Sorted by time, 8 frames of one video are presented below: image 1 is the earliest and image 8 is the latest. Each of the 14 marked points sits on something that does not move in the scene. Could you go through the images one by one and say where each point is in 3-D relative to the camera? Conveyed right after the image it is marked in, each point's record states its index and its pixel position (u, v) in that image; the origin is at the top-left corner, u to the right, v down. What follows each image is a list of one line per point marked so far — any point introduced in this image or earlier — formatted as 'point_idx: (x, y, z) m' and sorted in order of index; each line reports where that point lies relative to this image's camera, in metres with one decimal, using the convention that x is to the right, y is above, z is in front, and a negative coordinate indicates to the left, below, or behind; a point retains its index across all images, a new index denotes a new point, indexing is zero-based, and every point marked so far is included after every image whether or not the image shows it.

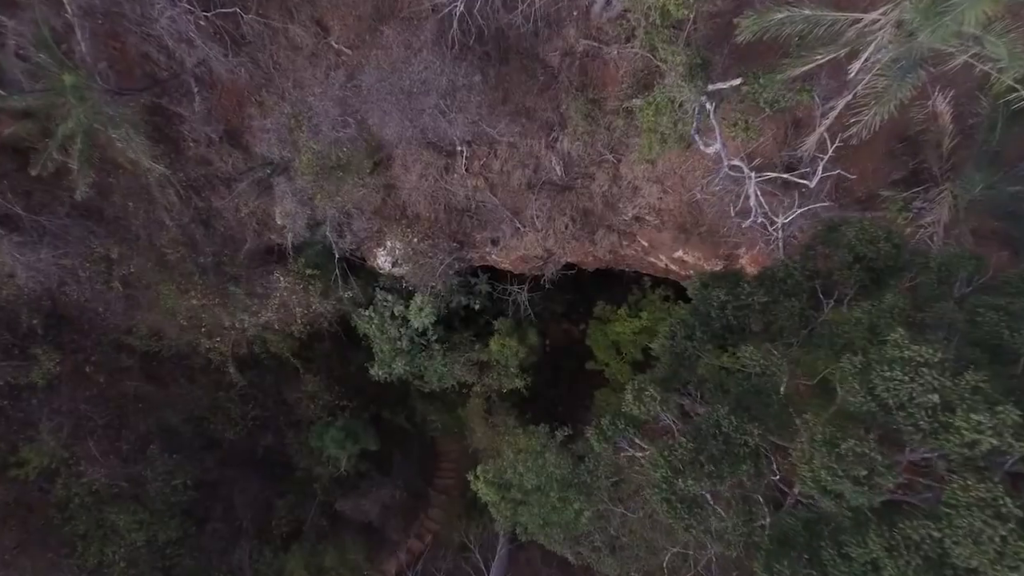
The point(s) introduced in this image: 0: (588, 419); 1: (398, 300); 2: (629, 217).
0: (+2.7, -4.4, +11.5) m
1: (-3.5, -0.4, +10.6) m
2: (+3.3, +2.0, +9.8) m
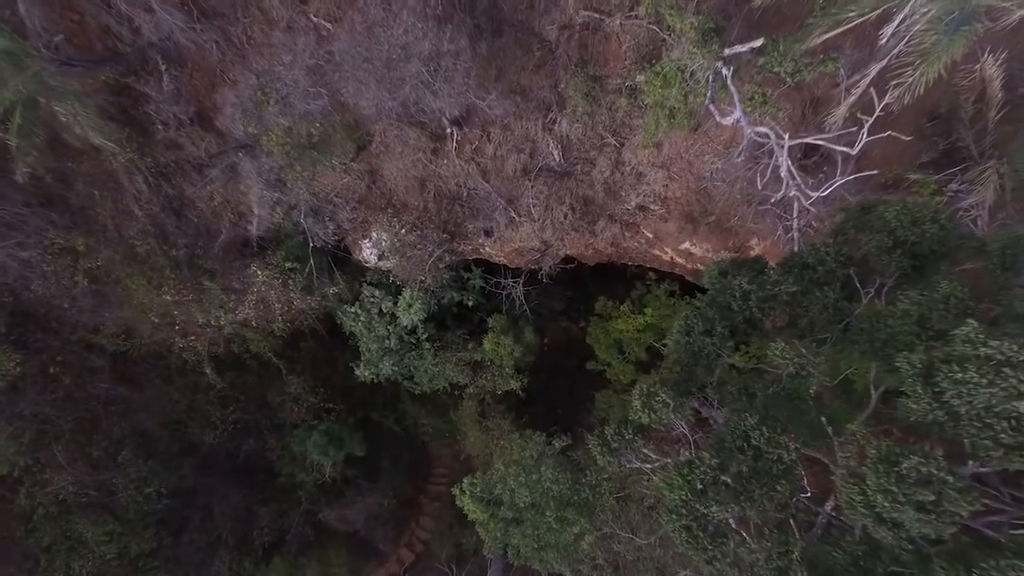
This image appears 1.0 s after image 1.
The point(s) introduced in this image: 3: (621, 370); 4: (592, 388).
0: (+2.5, -4.3, +10.8) m
1: (-3.6, -0.2, +10.0) m
2: (+3.2, +2.2, +9.1) m
3: (+3.2, -2.4, +10.1) m
4: (+2.5, -3.2, +11.2) m
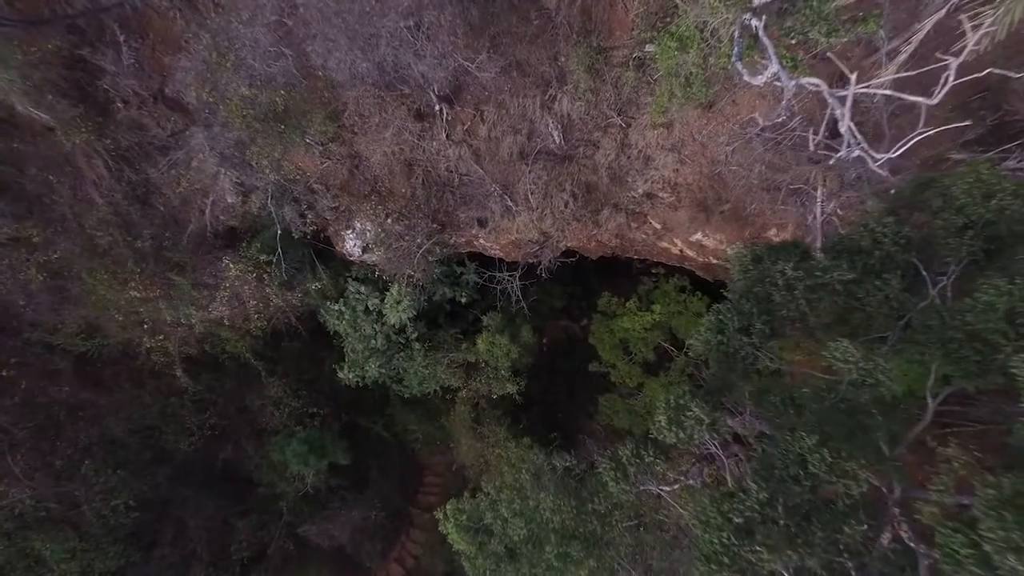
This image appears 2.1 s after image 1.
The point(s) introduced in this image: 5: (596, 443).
0: (+2.4, -4.2, +10.0) m
1: (-3.7, -0.1, +9.2) m
2: (+3.1, +2.3, +8.4) m
3: (+3.1, -2.3, +9.3) m
4: (+2.4, -3.1, +10.4) m
5: (+2.4, -4.5, +9.8) m
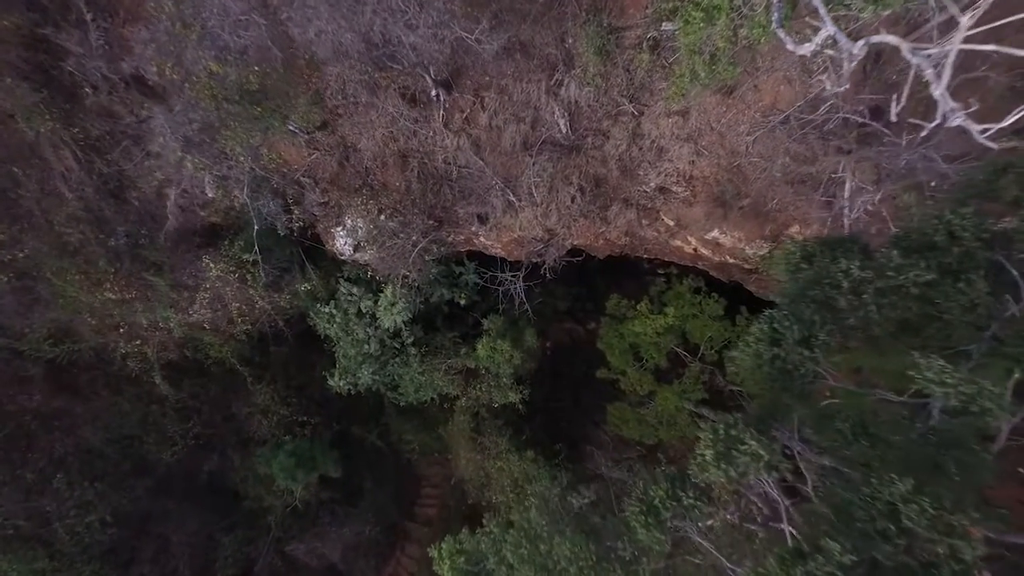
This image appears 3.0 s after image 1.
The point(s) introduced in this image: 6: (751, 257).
0: (+2.5, -4.2, +9.4) m
1: (-3.7, -0.1, +8.6) m
2: (+3.1, +2.3, +7.8) m
3: (+3.2, -2.3, +8.7) m
4: (+2.5, -3.1, +9.8) m
5: (+2.5, -4.5, +9.2) m
6: (+5.5, +0.7, +8.0) m
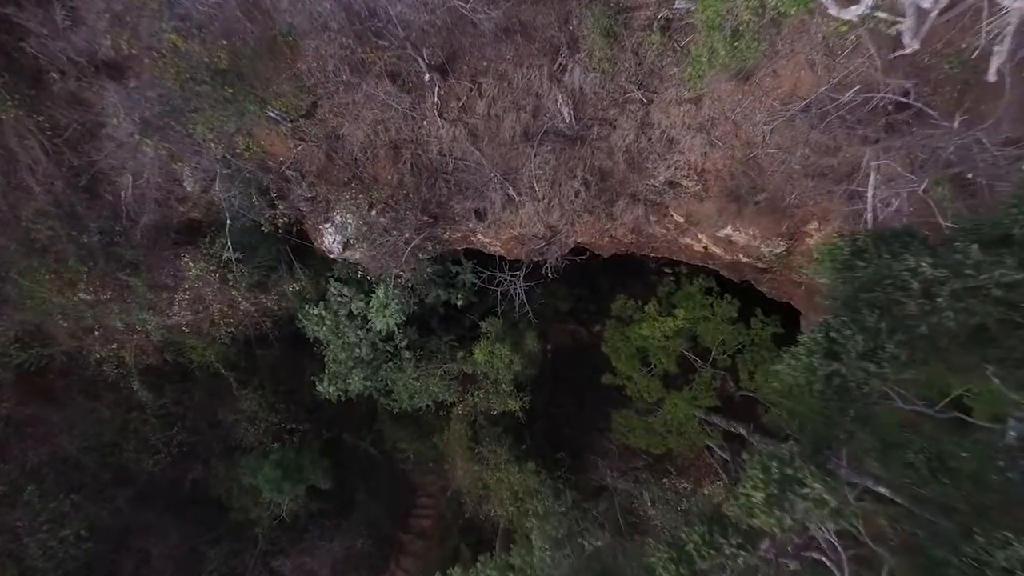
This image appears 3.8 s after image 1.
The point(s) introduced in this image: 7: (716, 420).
0: (+2.5, -4.2, +8.9) m
1: (-3.7, -0.1, +8.1) m
2: (+3.1, +2.3, +7.3) m
3: (+3.2, -2.3, +8.2) m
4: (+2.5, -3.1, +9.3) m
5: (+2.5, -4.5, +8.7) m
6: (+5.5, +0.7, +7.5) m
7: (+4.8, -3.1, +8.1) m
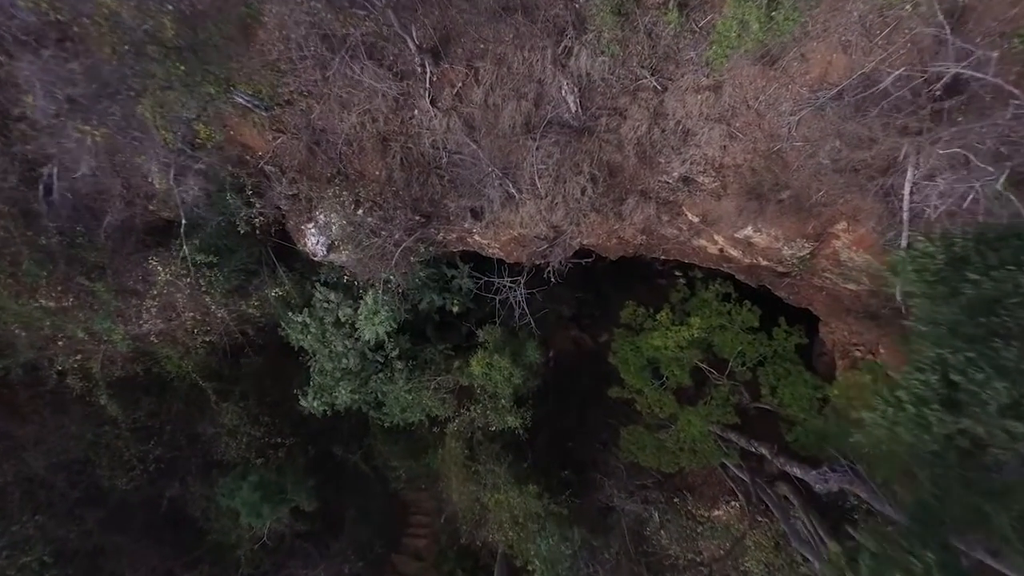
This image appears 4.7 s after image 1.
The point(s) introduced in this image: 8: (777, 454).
0: (+2.5, -4.3, +8.3) m
1: (-3.7, -0.3, +7.4) m
2: (+3.1, +2.2, +6.6) m
3: (+3.2, -2.5, +7.6) m
4: (+2.5, -3.2, +8.7) m
5: (+2.5, -4.7, +8.1) m
6: (+5.5, +0.6, +6.8) m
7: (+4.8, -3.2, +7.5) m
8: (+5.5, -3.5, +7.1) m
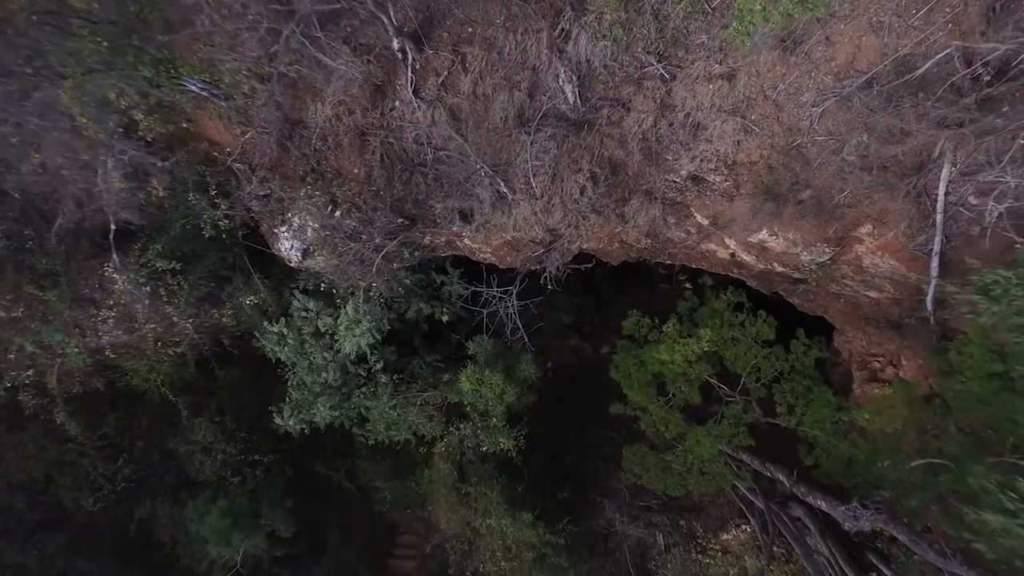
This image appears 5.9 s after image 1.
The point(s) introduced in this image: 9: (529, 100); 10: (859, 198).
0: (+2.3, -4.5, +7.7) m
1: (-3.8, -0.4, +6.8) m
2: (+3.0, +2.0, +6.0) m
3: (+3.0, -2.6, +7.0) m
4: (+2.3, -3.4, +8.1) m
5: (+2.3, -4.8, +7.5) m
6: (+5.4, +0.4, +6.2) m
7: (+4.7, -3.4, +6.9) m
8: (+5.4, -3.7, +6.5) m
9: (+0.3, +3.1, +5.7) m
10: (+5.6, +1.4, +5.5) m
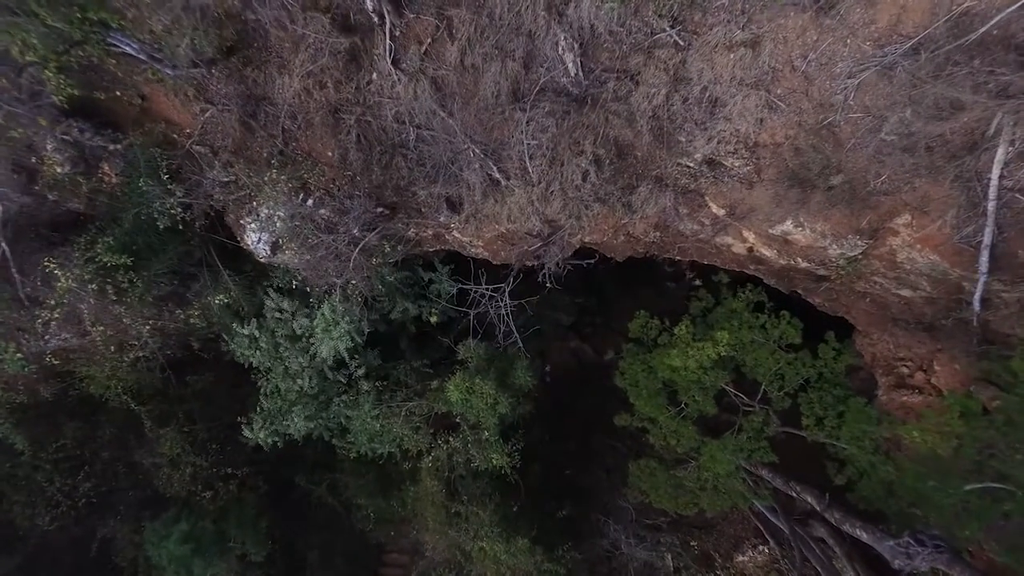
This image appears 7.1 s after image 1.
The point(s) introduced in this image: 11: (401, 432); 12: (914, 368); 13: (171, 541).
0: (+2.2, -4.5, +7.0) m
1: (-3.9, -0.4, +6.1) m
2: (+2.9, +2.0, +5.3) m
3: (+2.9, -2.6, +6.3) m
4: (+2.2, -3.4, +7.4) m
5: (+2.2, -4.8, +6.8) m
6: (+5.3, +0.5, +5.6) m
7: (+4.6, -3.4, +6.2) m
8: (+5.3, -3.6, +5.9) m
9: (+0.2, +3.1, +5.0) m
10: (+5.5, +1.5, +4.9) m
11: (-2.1, -2.7, +6.4) m
12: (+6.7, -1.3, +5.7) m
13: (-6.6, -4.9, +6.8) m
